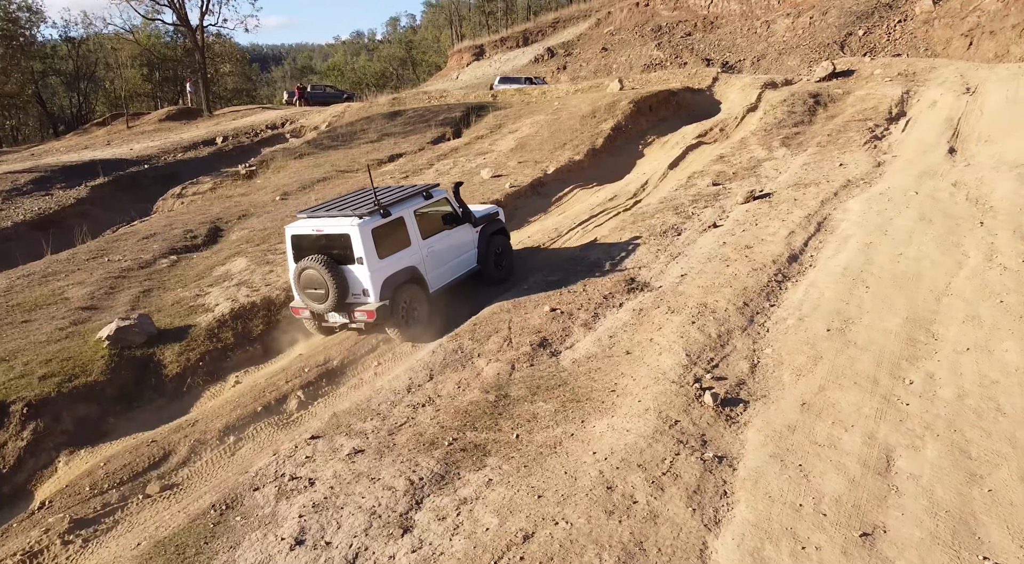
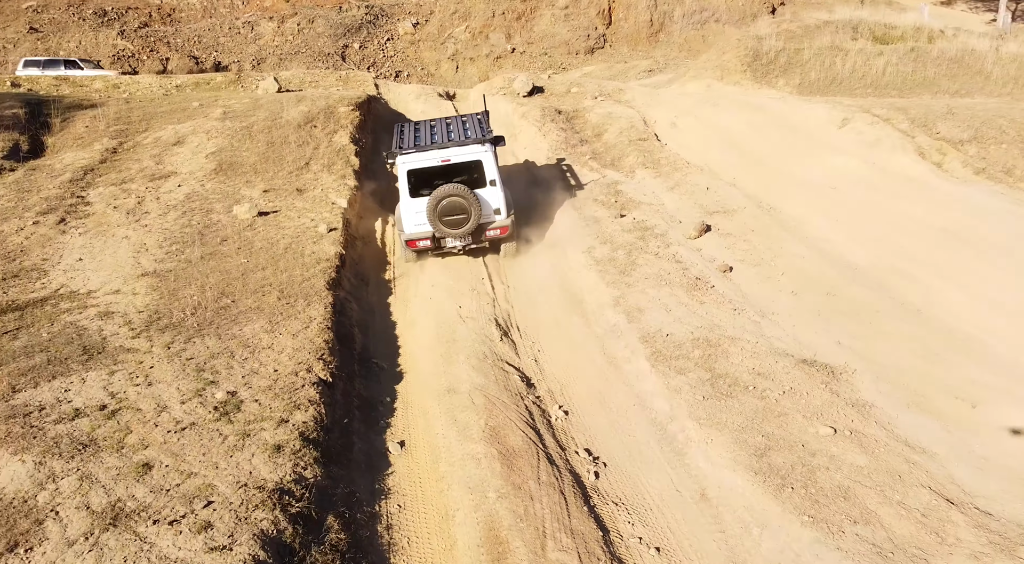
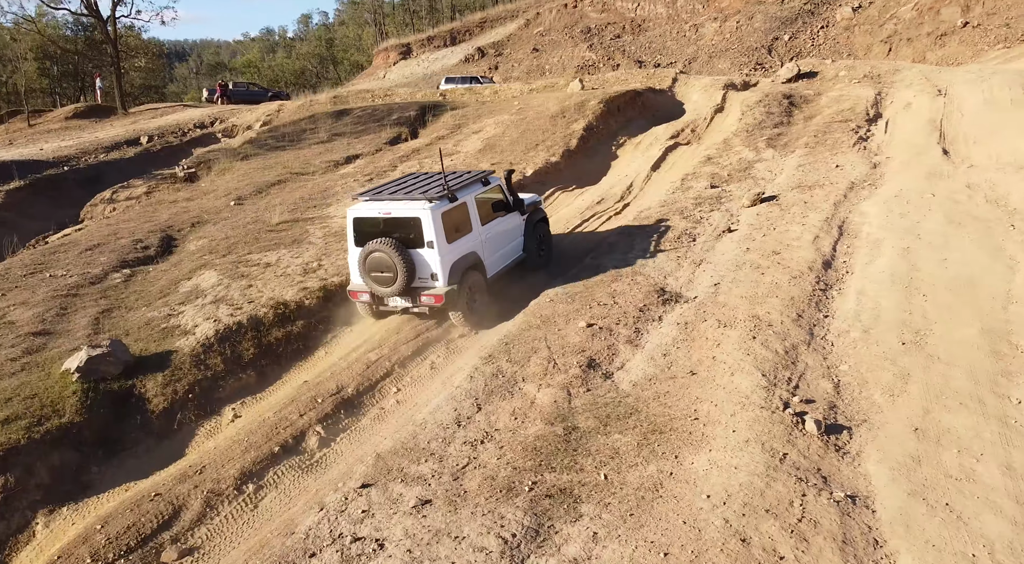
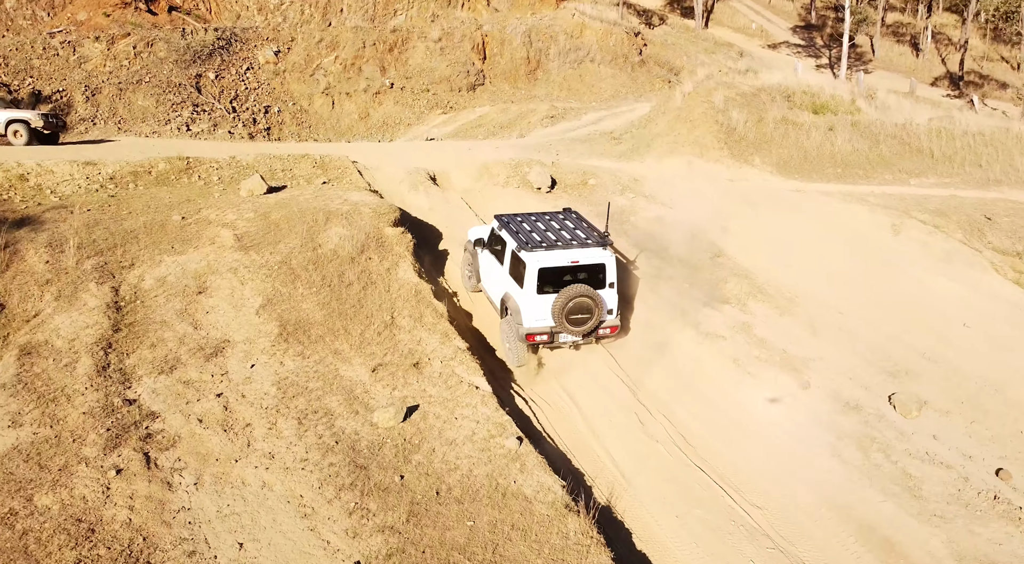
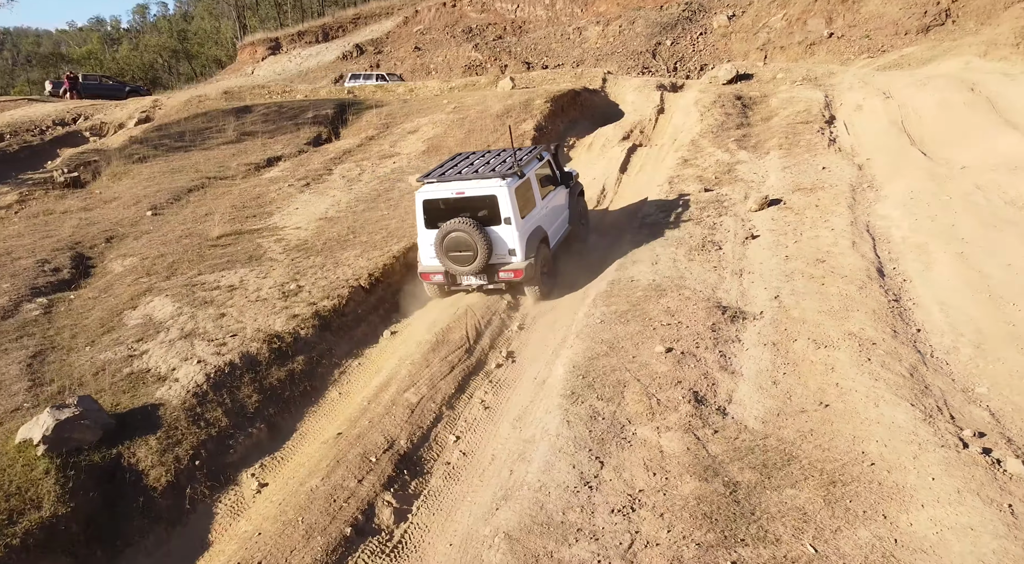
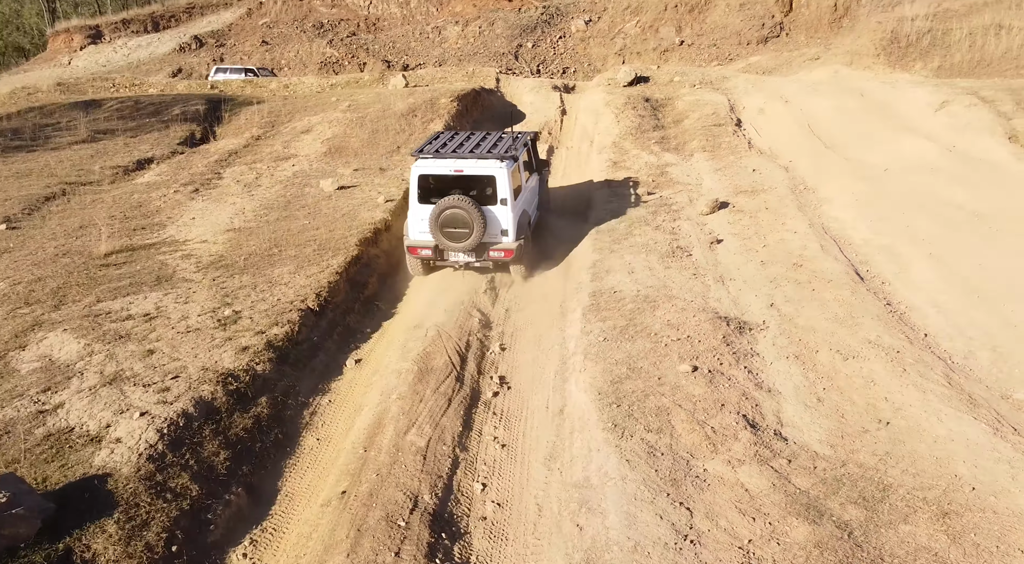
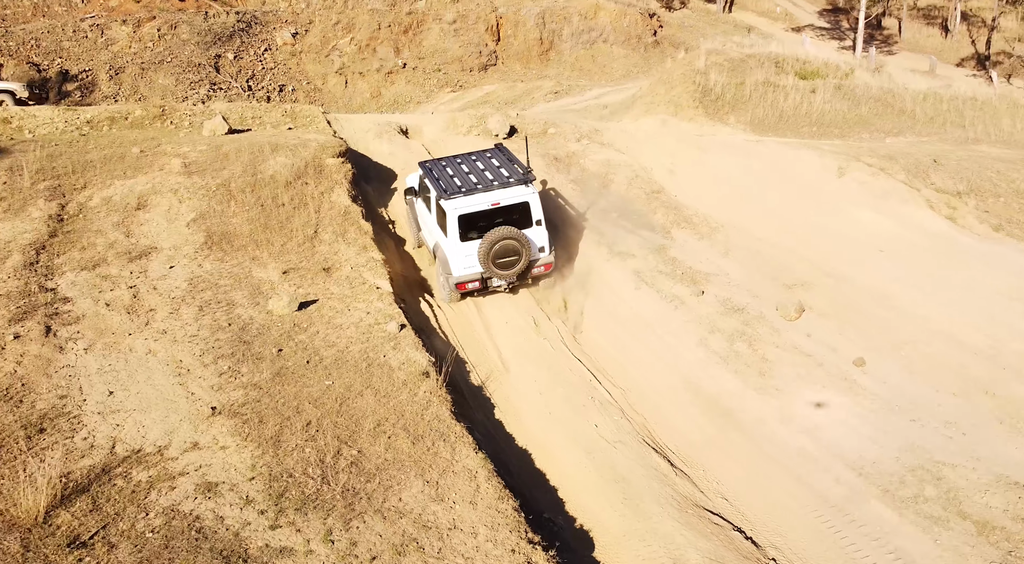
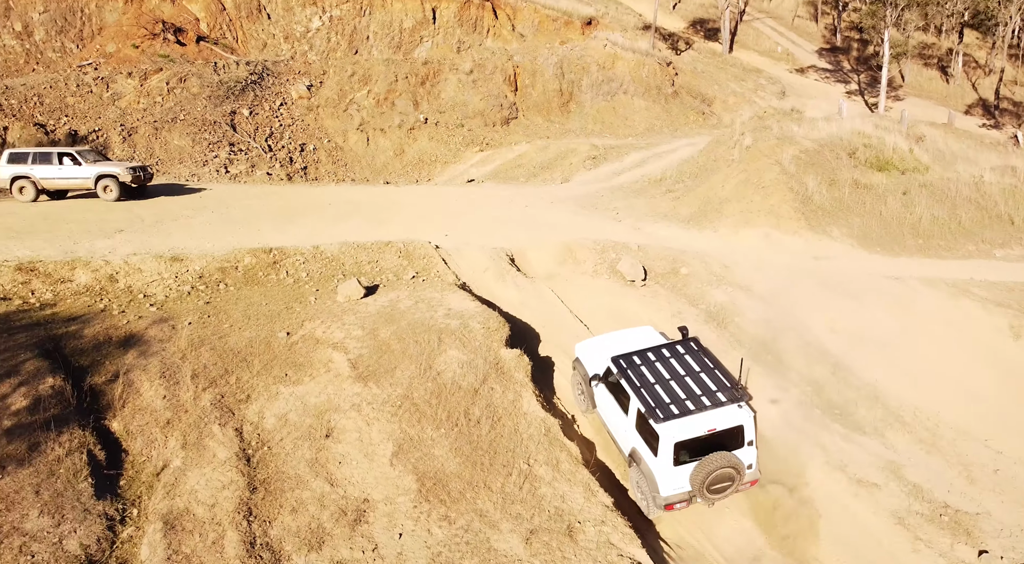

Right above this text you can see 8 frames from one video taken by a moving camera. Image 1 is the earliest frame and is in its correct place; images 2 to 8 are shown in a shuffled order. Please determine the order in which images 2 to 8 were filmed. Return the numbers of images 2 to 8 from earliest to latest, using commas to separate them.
3, 5, 6, 2, 7, 4, 8
